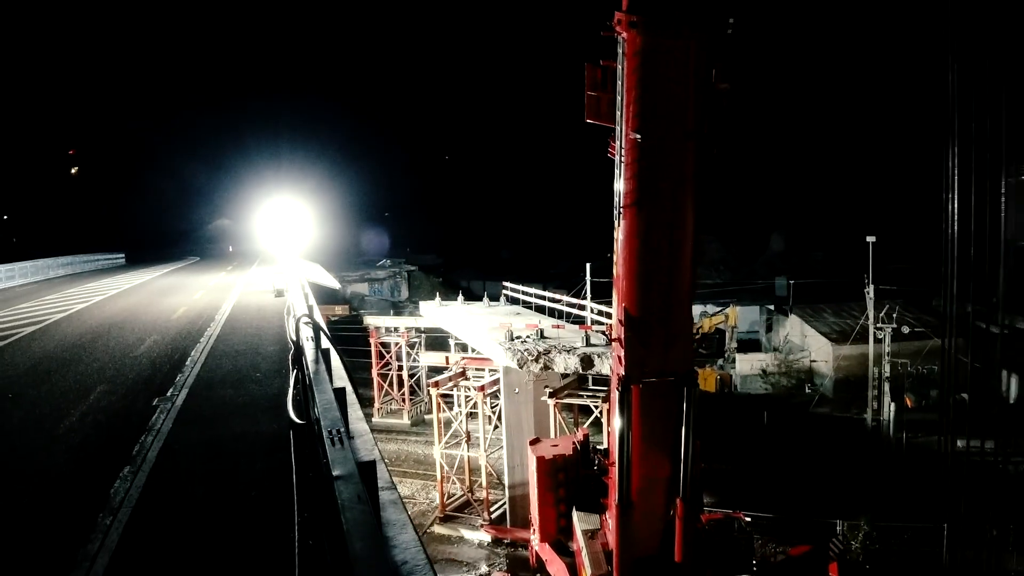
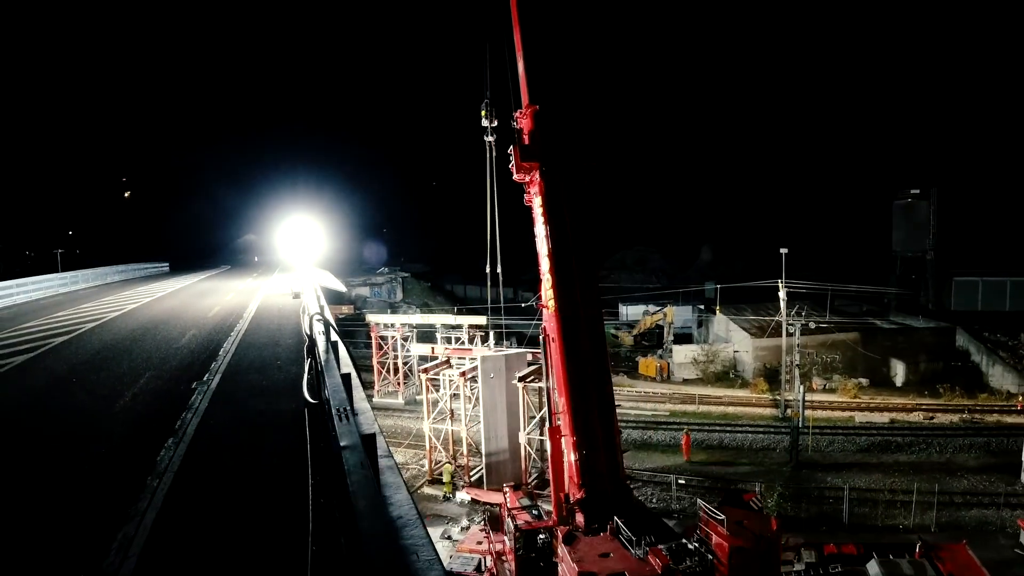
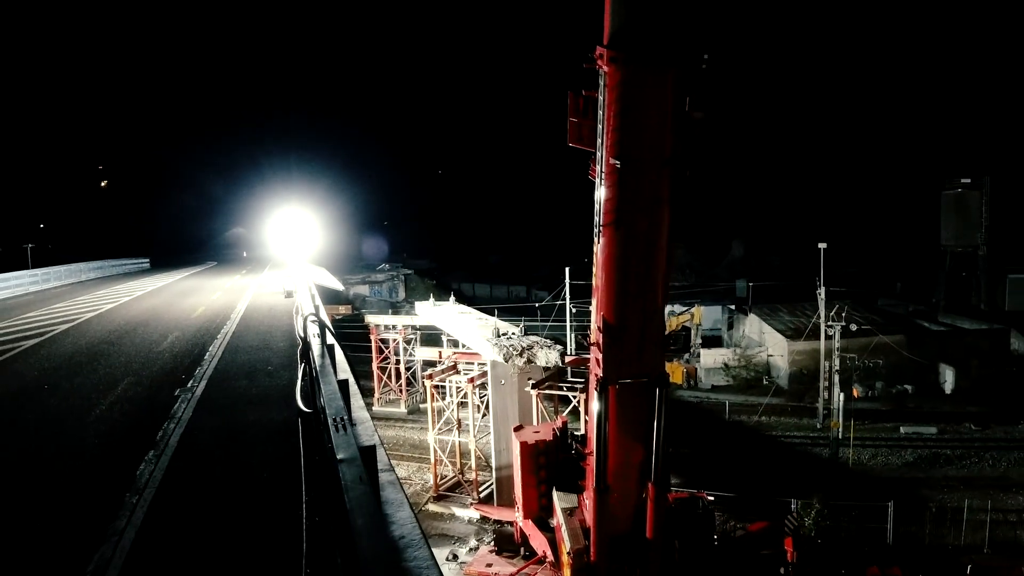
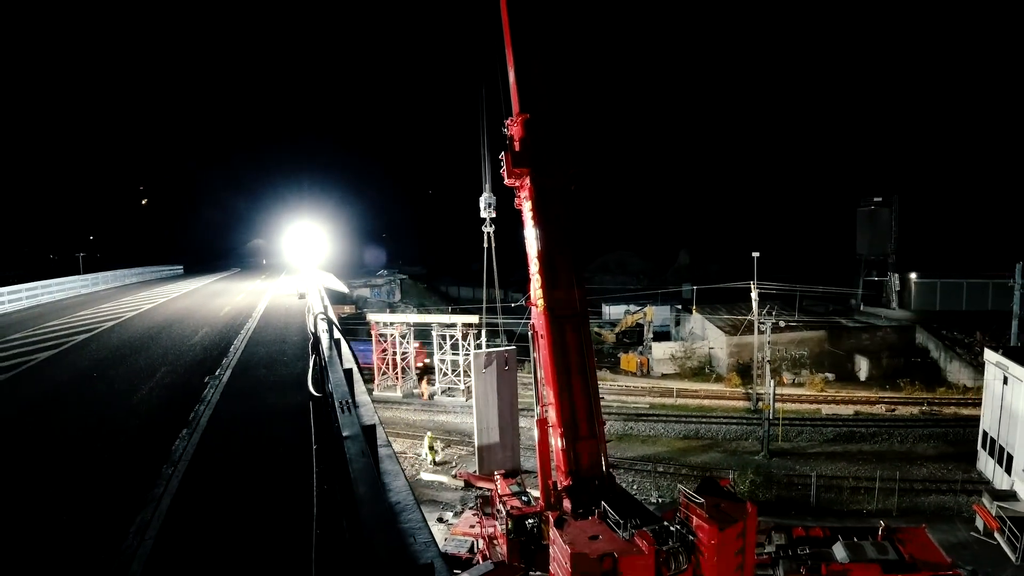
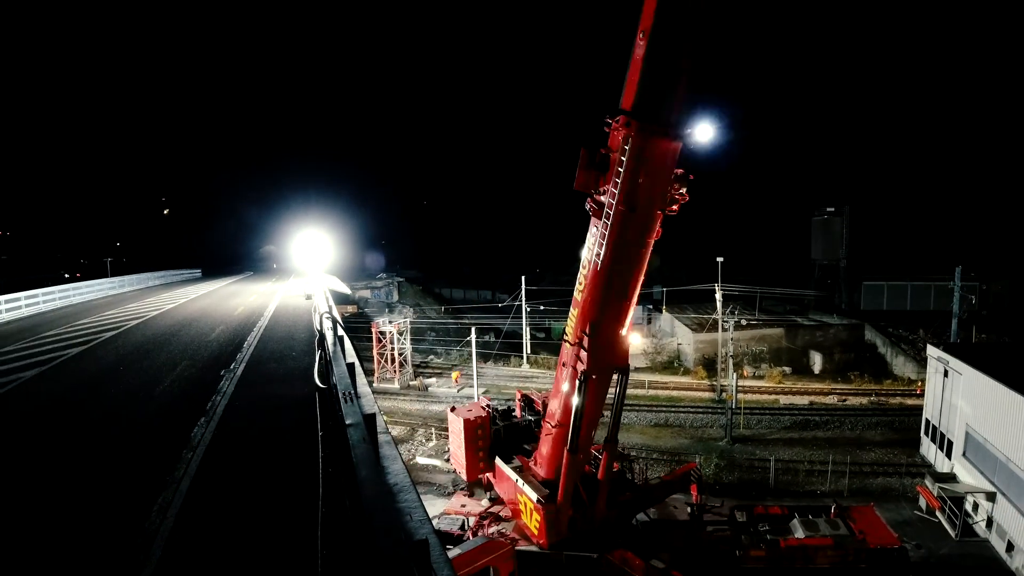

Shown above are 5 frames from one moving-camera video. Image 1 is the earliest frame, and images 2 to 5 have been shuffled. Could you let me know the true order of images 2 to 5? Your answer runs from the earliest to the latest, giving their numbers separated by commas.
3, 2, 4, 5
